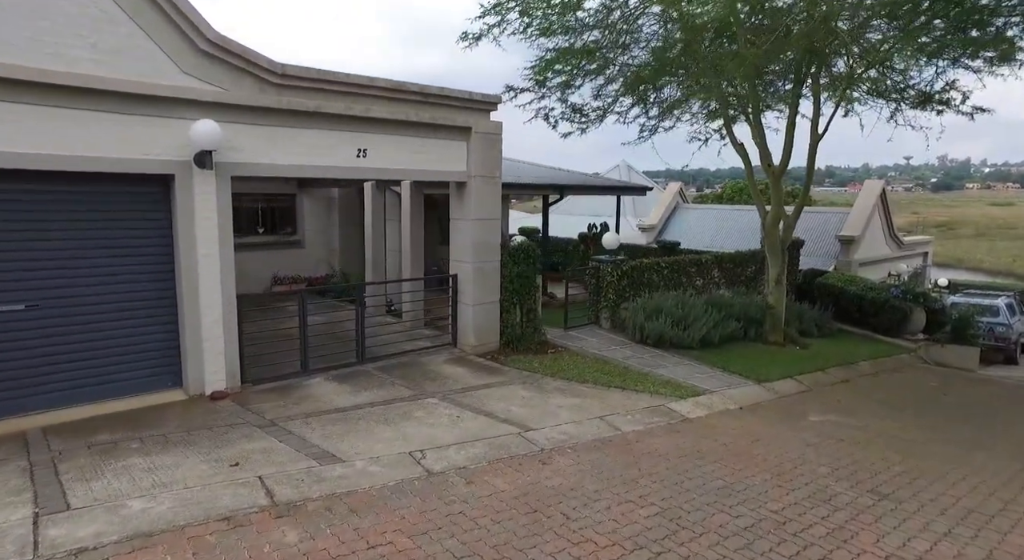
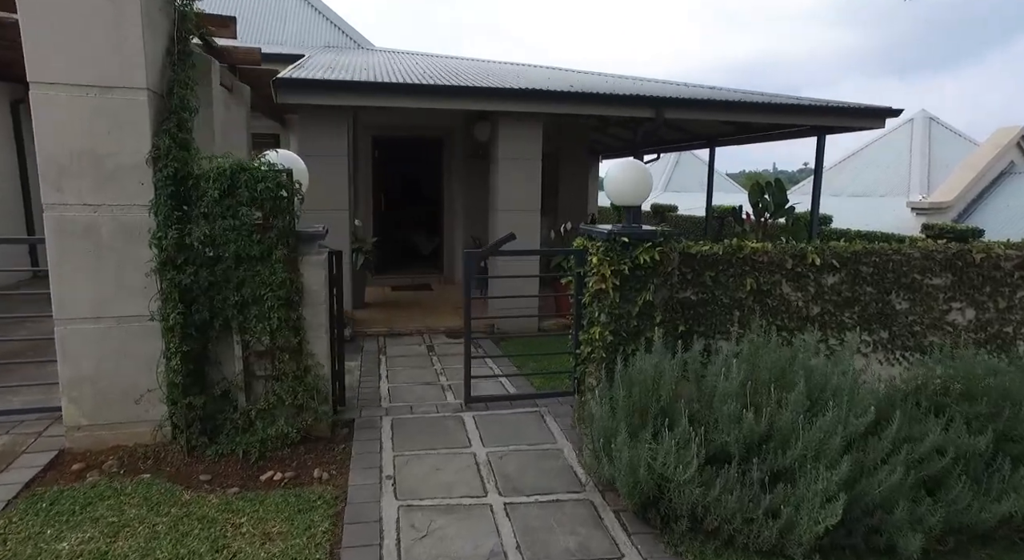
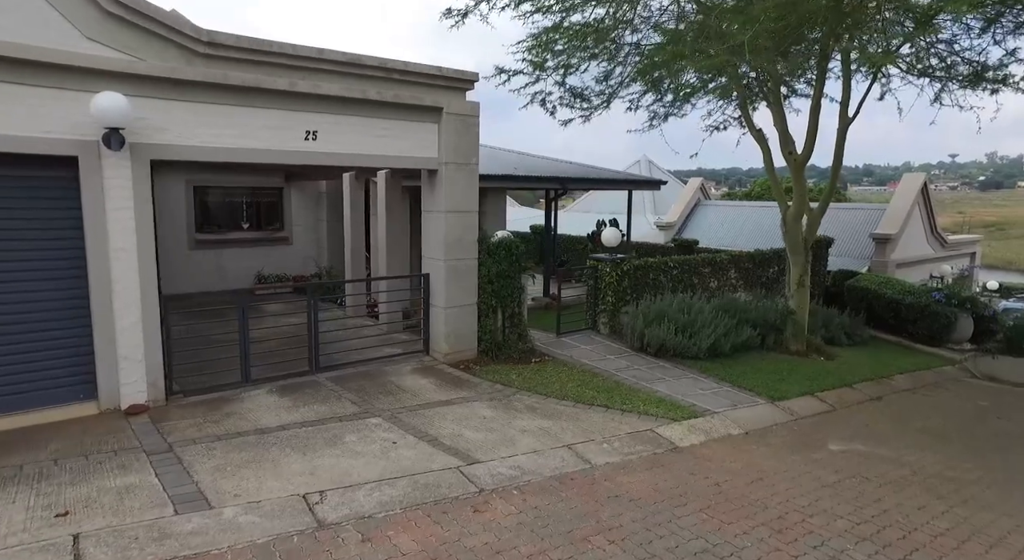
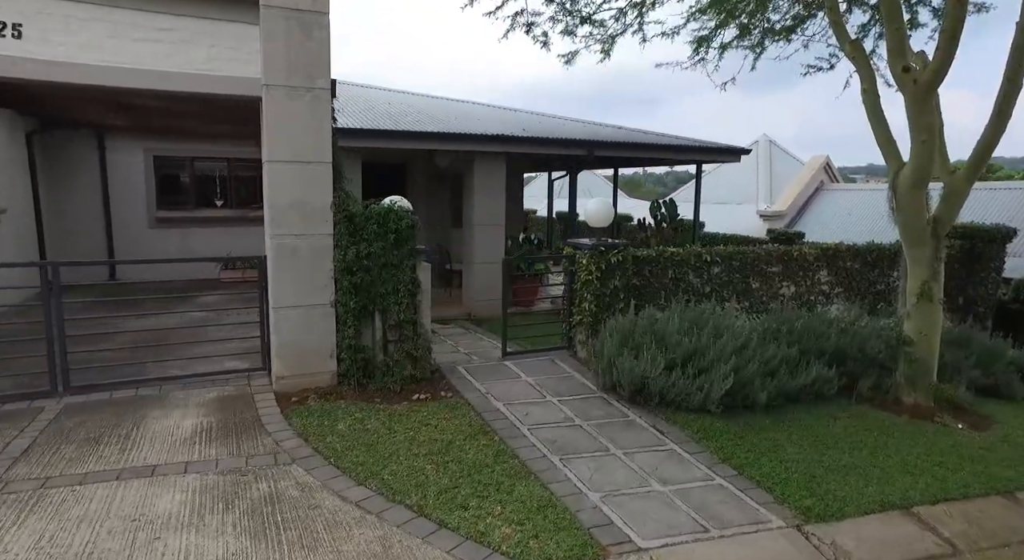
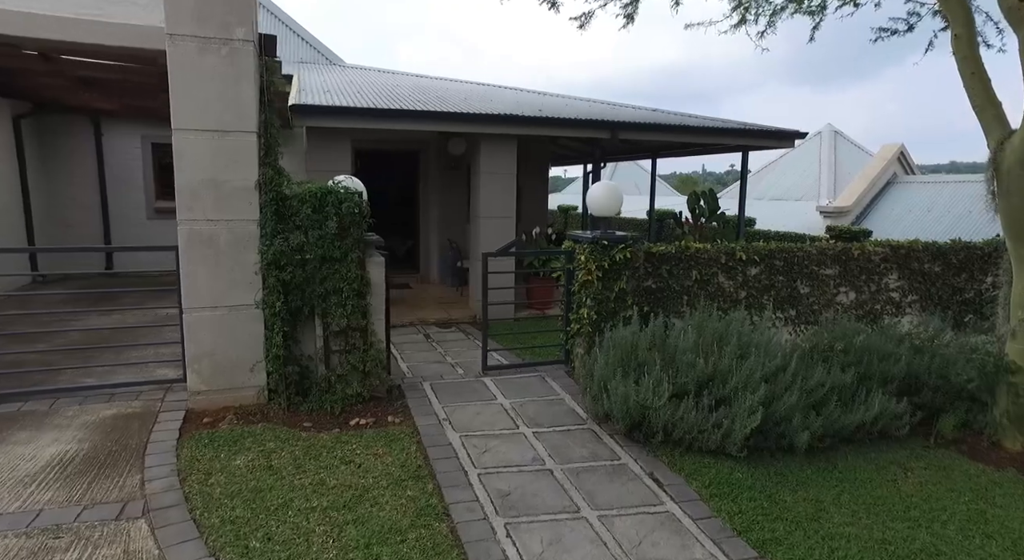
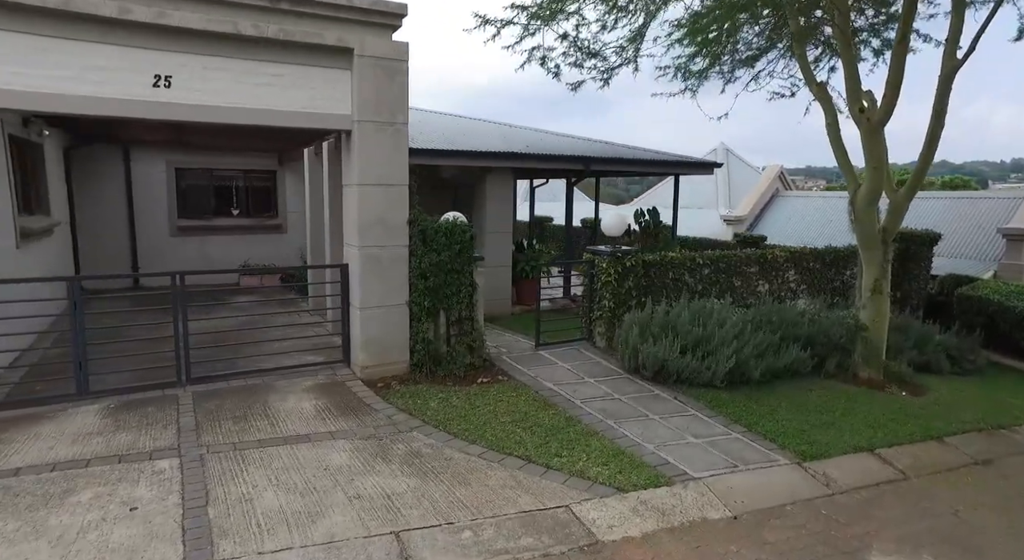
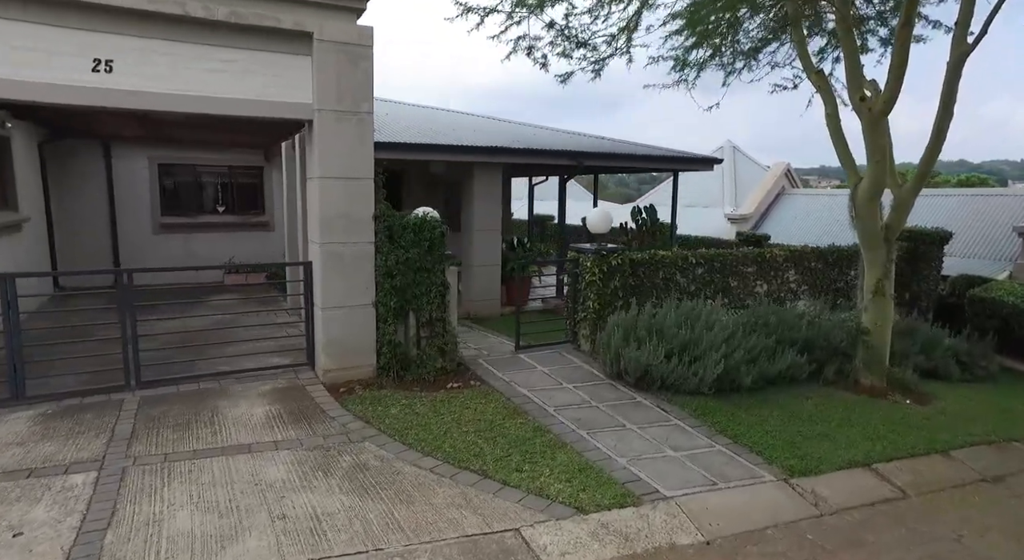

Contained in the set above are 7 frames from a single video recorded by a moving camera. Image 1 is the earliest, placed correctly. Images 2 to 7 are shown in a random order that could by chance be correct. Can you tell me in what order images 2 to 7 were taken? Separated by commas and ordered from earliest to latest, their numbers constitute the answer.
3, 6, 7, 4, 5, 2
